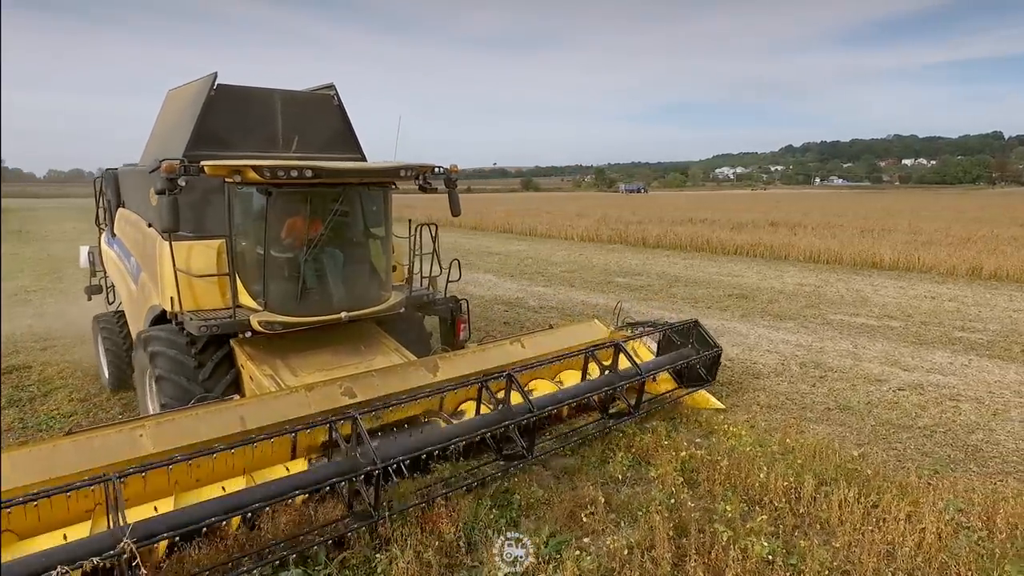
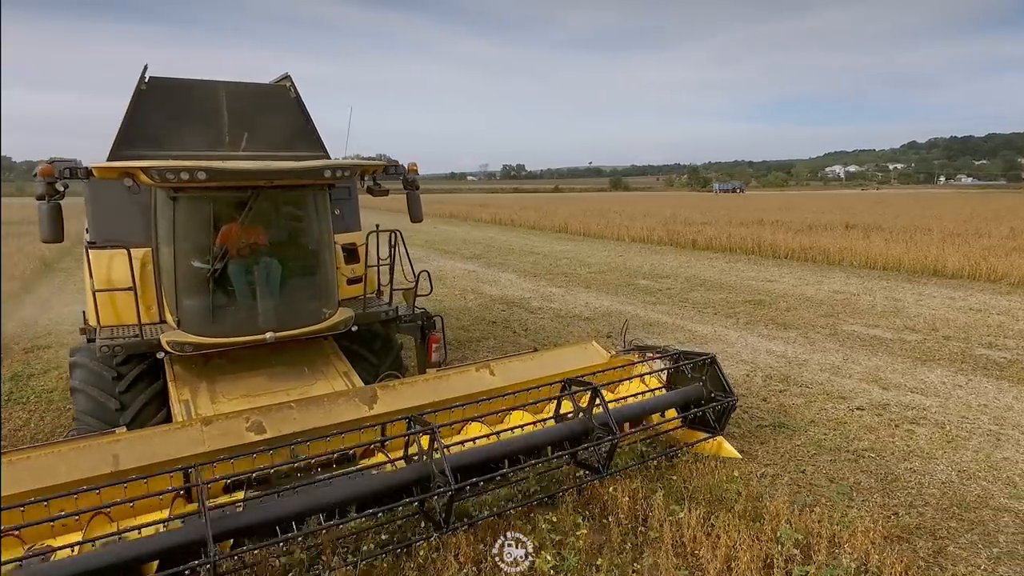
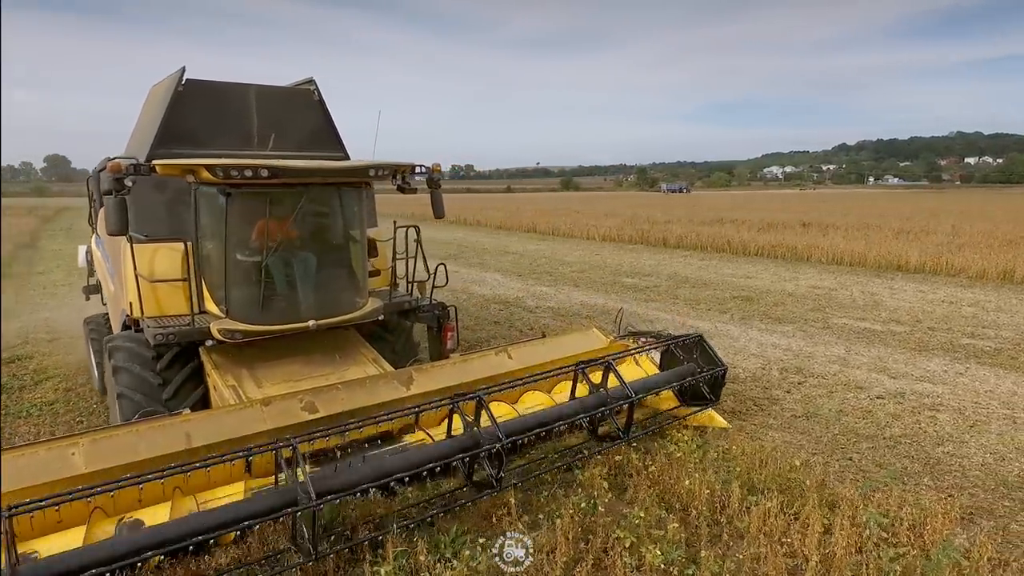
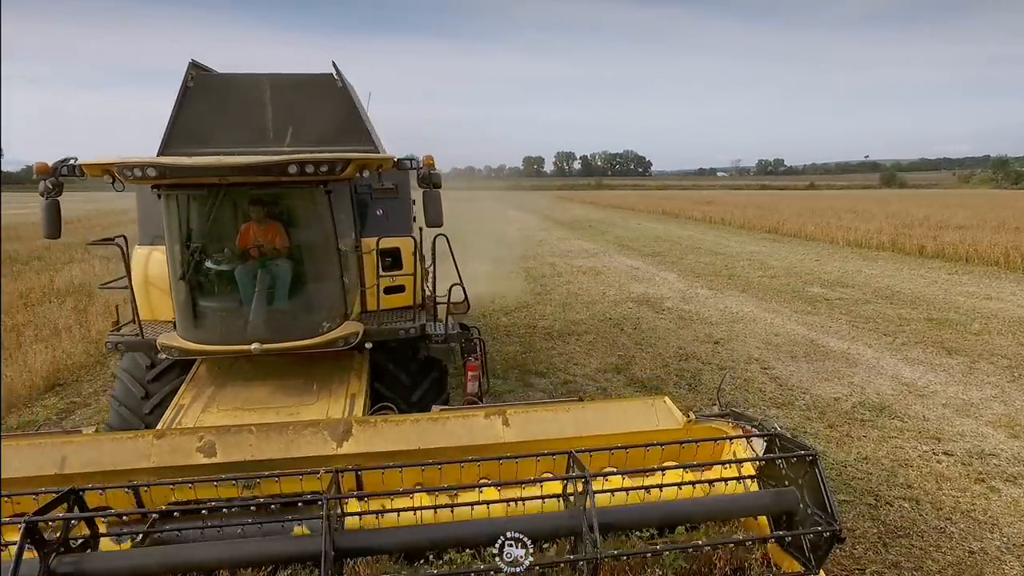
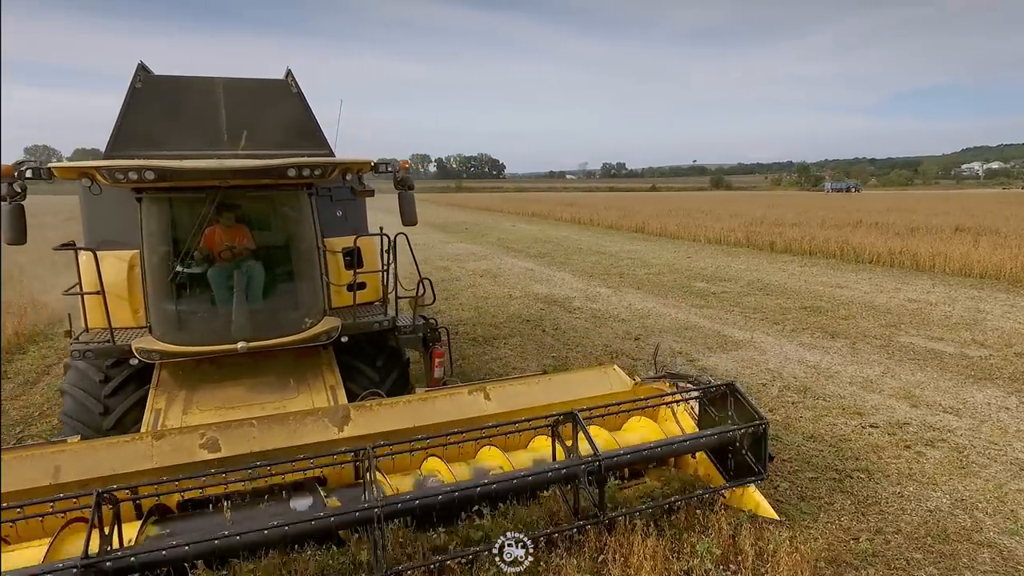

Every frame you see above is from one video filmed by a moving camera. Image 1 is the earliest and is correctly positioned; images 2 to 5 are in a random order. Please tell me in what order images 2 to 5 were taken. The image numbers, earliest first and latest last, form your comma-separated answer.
3, 2, 5, 4
